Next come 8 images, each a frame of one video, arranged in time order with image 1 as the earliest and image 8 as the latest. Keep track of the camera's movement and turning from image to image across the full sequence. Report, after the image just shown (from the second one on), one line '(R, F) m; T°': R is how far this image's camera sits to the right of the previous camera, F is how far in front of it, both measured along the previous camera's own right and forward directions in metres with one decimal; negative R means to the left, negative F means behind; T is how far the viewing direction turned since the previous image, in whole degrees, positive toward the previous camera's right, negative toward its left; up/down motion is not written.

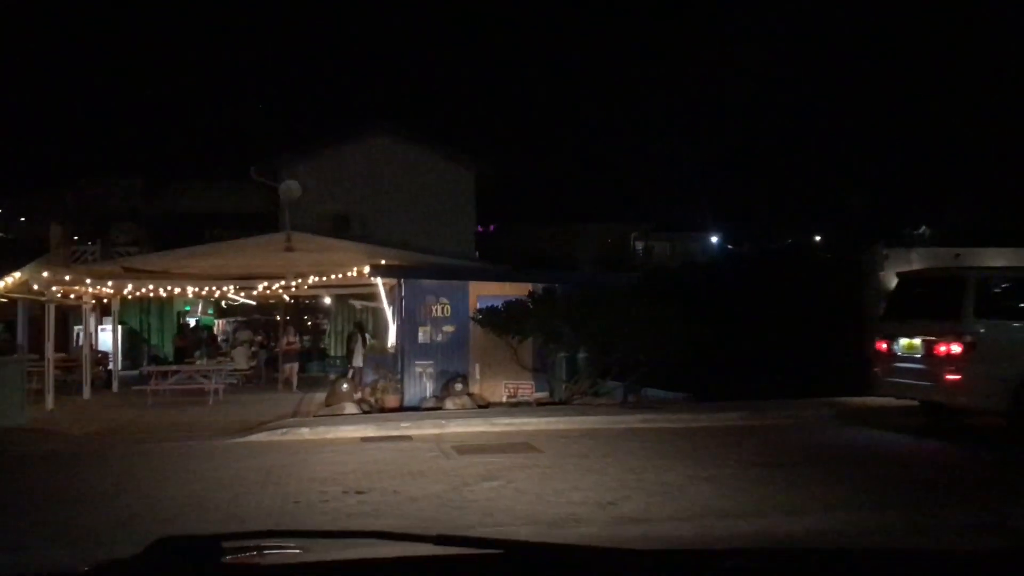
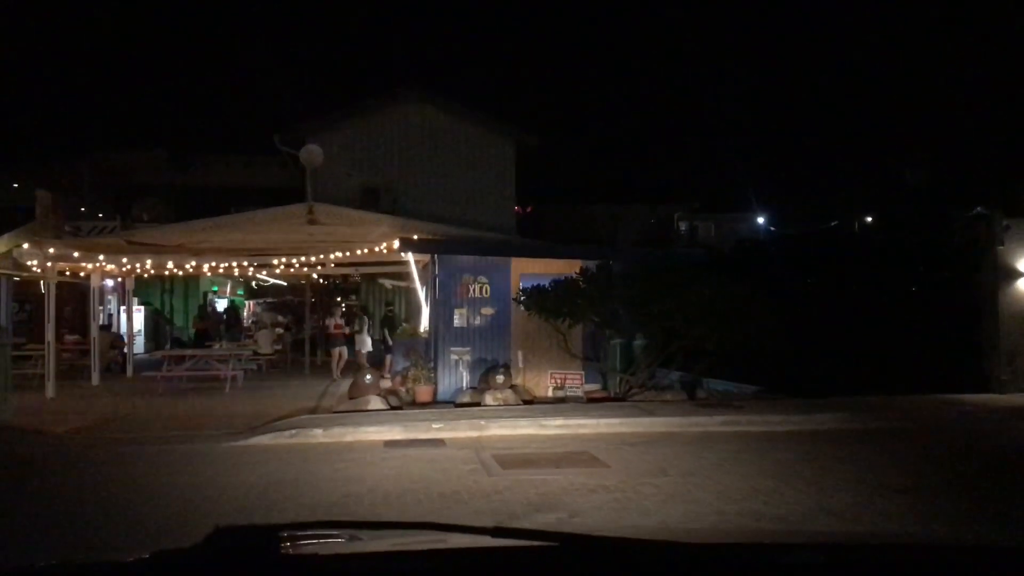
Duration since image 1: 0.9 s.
(-0.2, +2.4) m; -2°
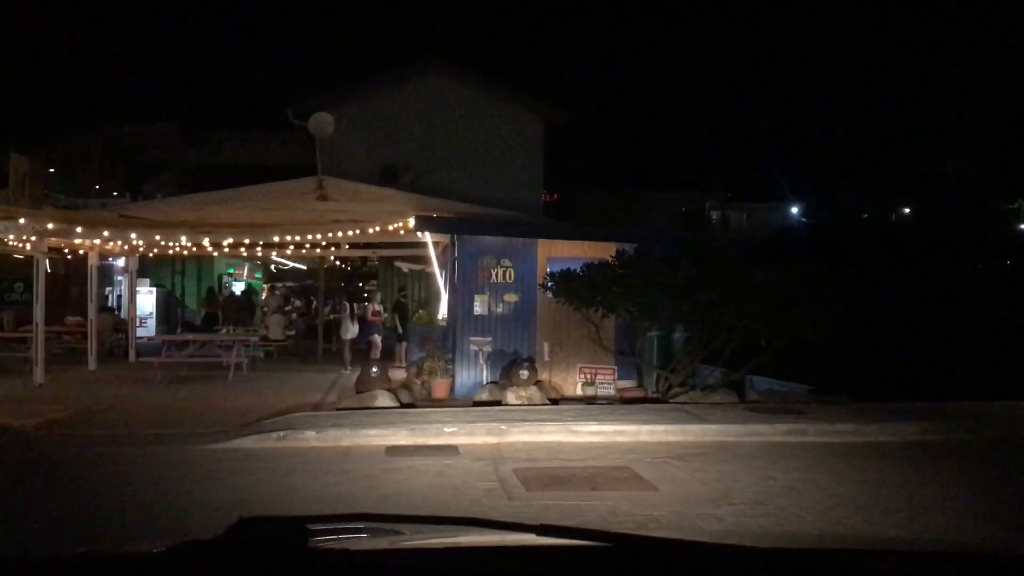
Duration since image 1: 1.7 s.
(0.0, +1.8) m; -1°
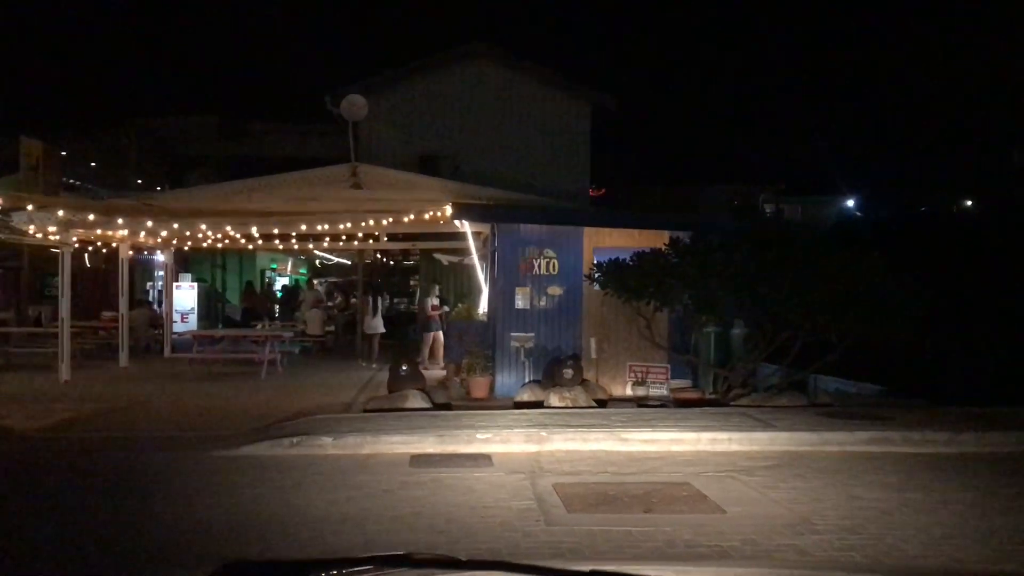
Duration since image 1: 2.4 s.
(+0.1, +1.2) m; -3°
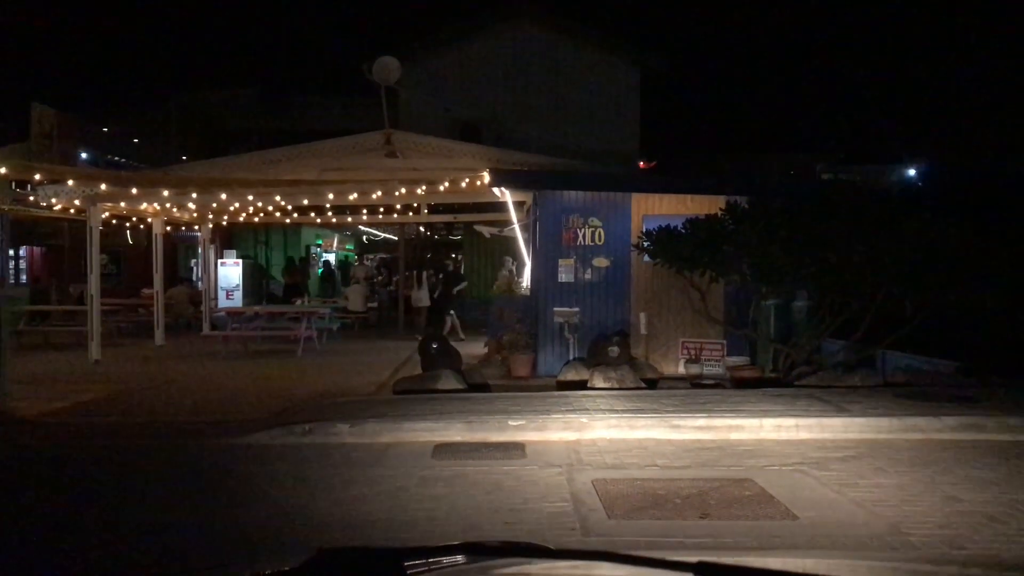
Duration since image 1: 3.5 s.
(+0.1, +1.0) m; -3°
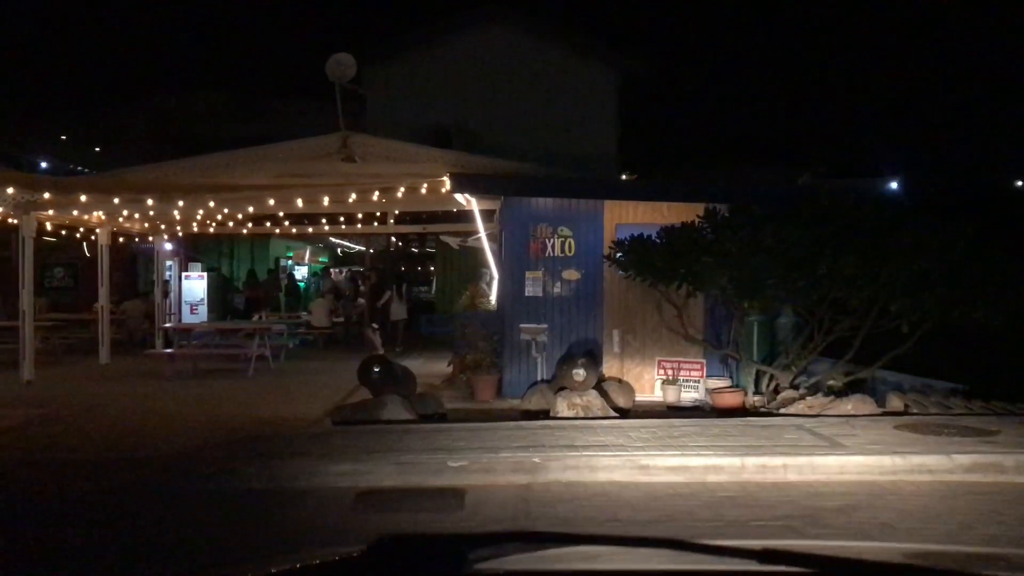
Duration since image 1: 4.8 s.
(+0.3, +1.2) m; +1°
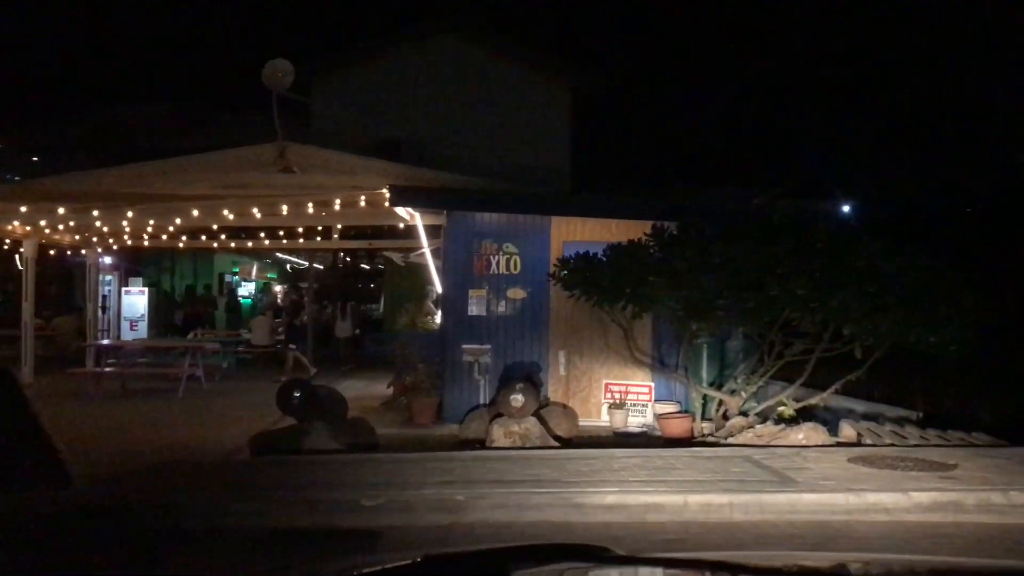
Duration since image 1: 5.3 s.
(+0.2, +0.6) m; +3°
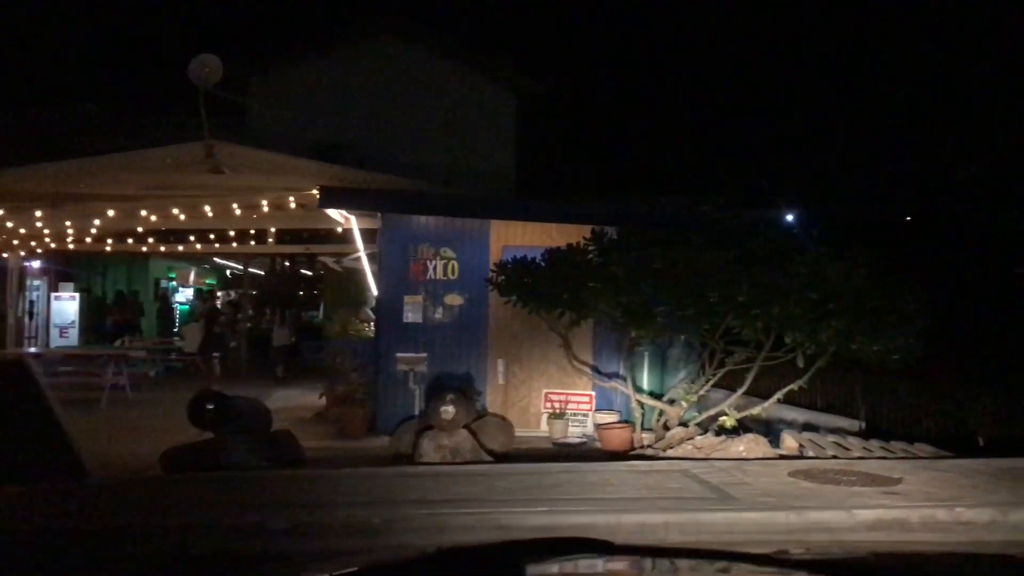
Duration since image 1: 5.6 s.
(+0.2, +0.4) m; +3°
